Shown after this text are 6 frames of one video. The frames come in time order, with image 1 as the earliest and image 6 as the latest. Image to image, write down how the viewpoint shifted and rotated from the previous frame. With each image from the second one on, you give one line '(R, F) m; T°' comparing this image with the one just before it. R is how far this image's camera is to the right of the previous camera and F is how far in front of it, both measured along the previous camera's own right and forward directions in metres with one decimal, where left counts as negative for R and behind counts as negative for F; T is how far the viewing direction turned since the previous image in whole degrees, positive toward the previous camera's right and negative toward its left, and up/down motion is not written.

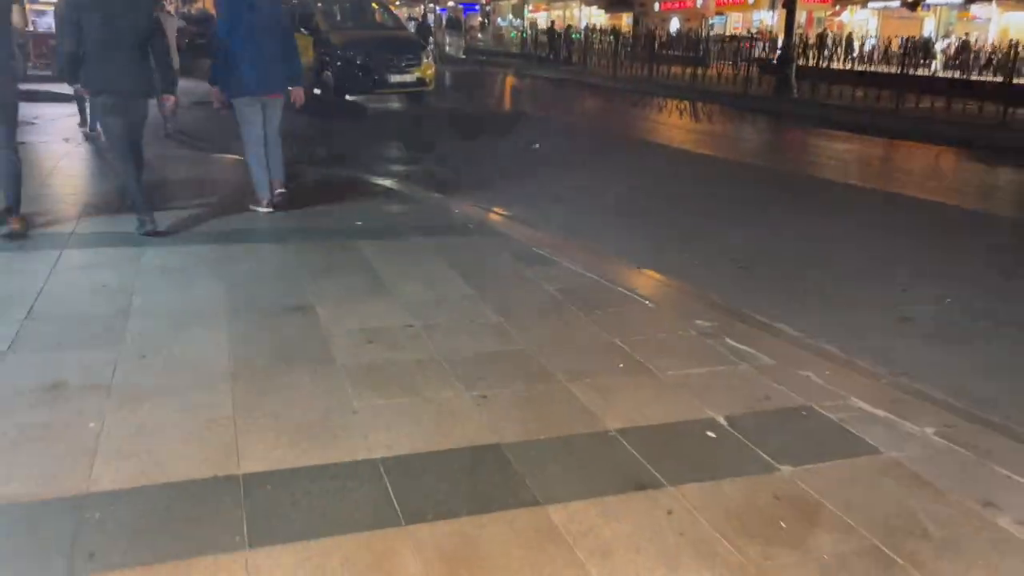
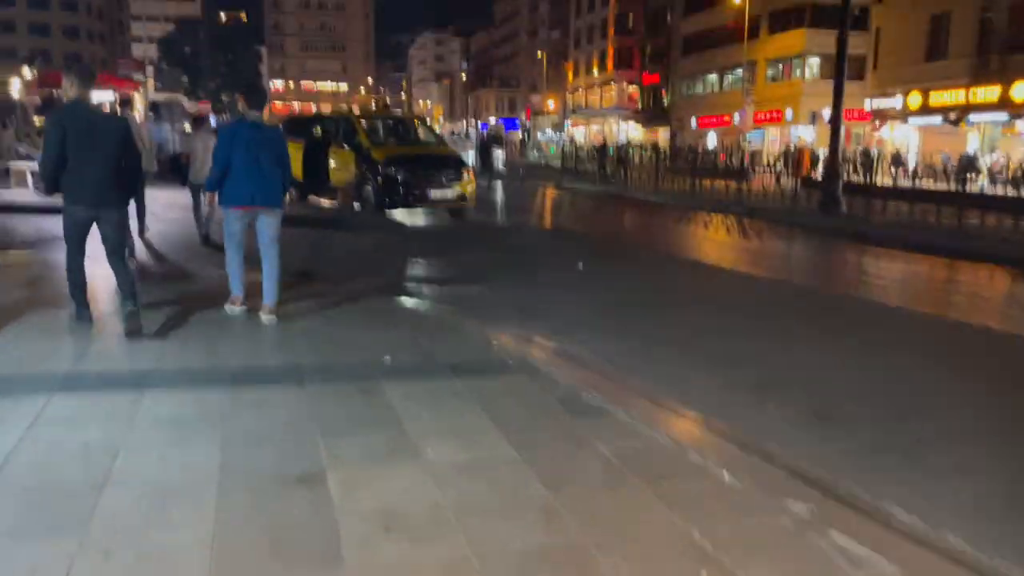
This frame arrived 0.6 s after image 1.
(-0.1, +0.7) m; -3°
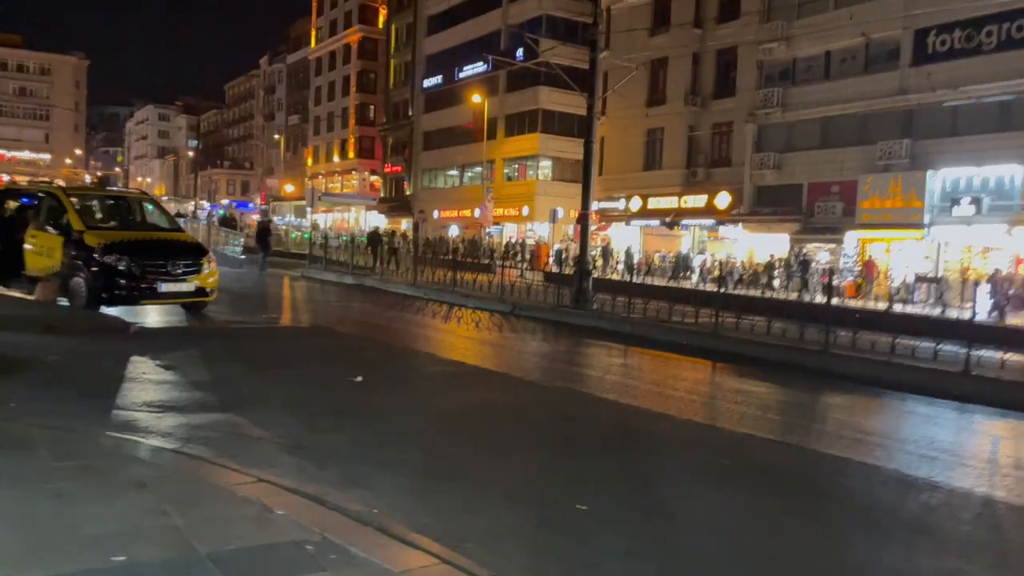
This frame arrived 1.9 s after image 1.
(-0.4, +1.5) m; +19°
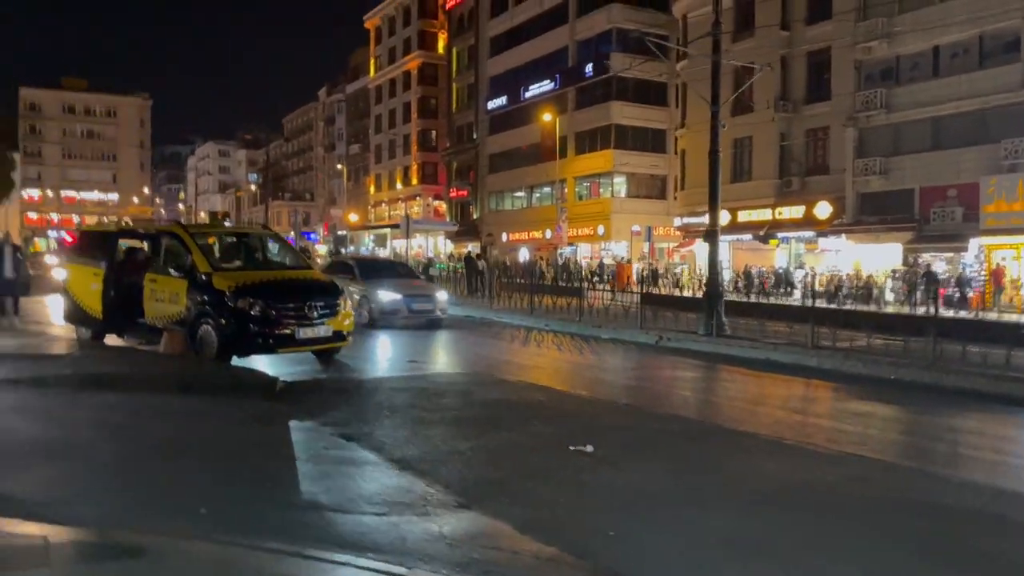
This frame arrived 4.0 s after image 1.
(-1.9, +1.8) m; -4°
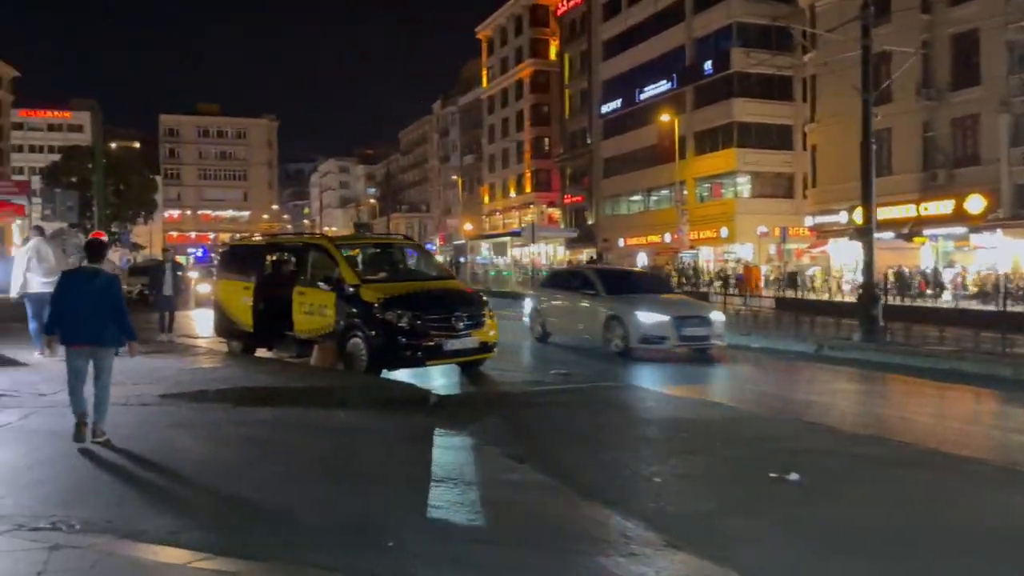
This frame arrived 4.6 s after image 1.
(-0.6, +0.6) m; -8°
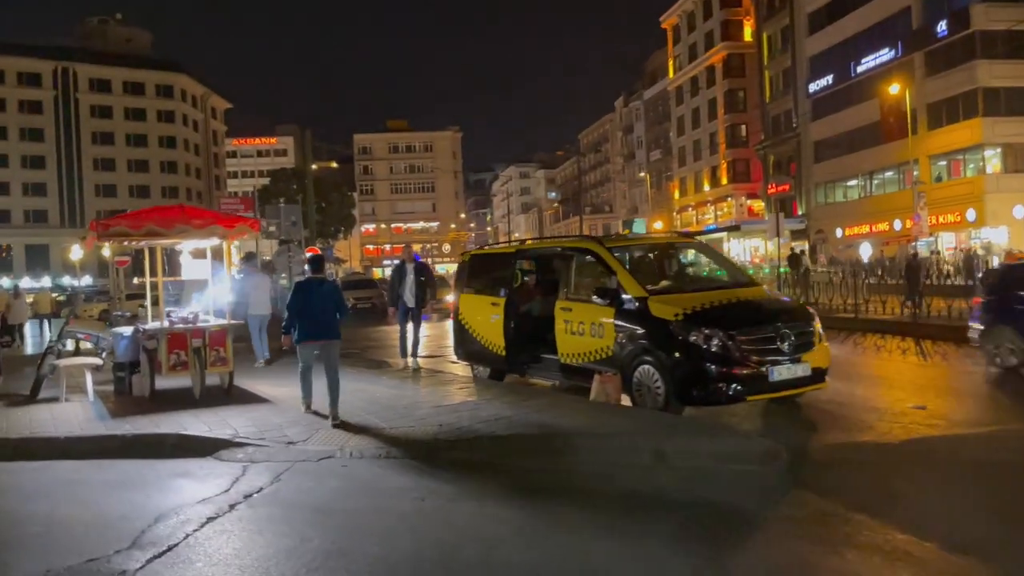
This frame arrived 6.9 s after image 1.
(-1.7, +2.4) m; -13°
